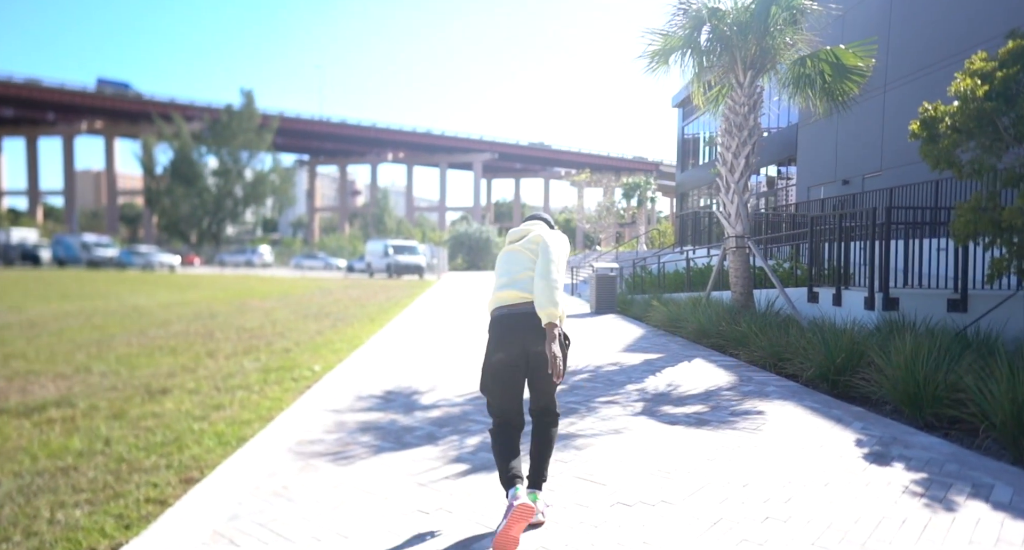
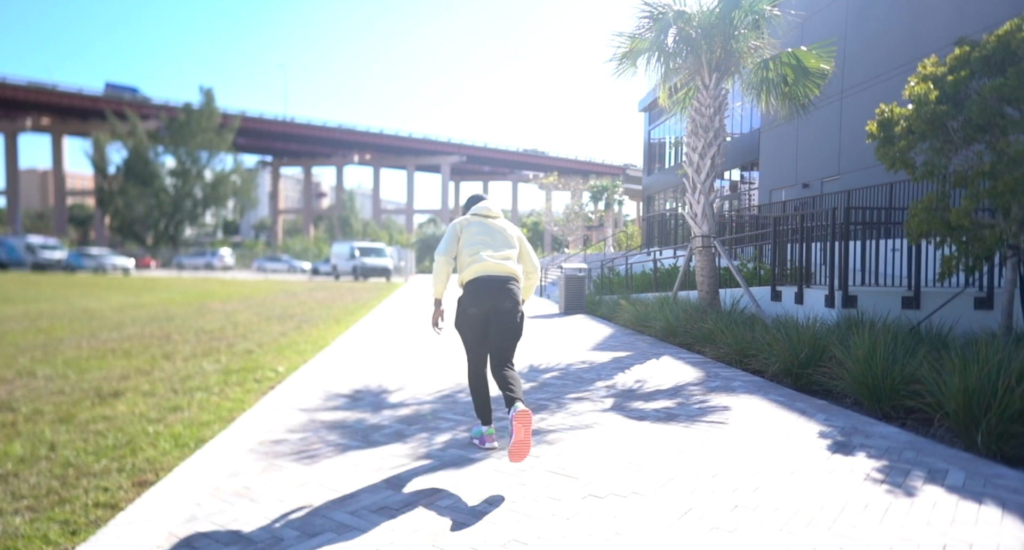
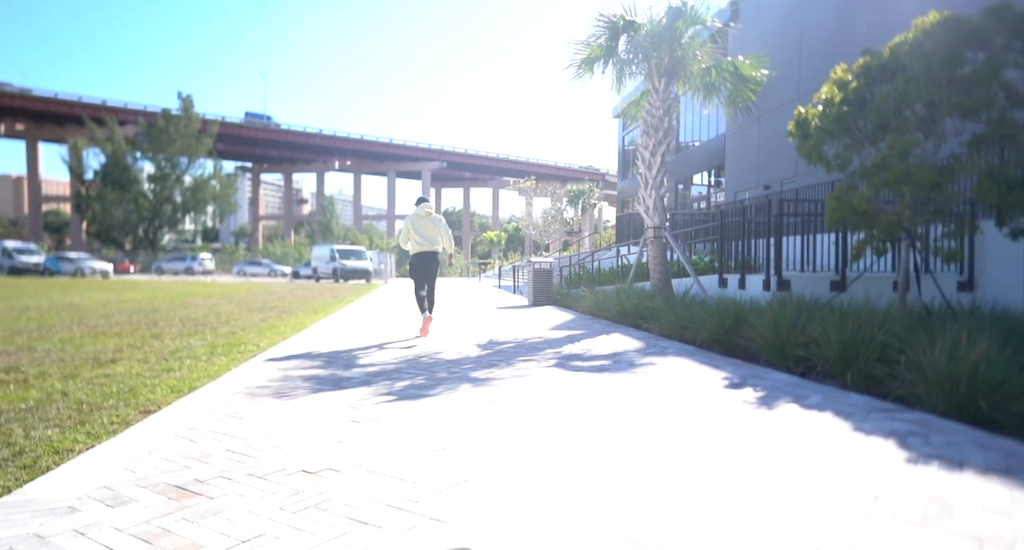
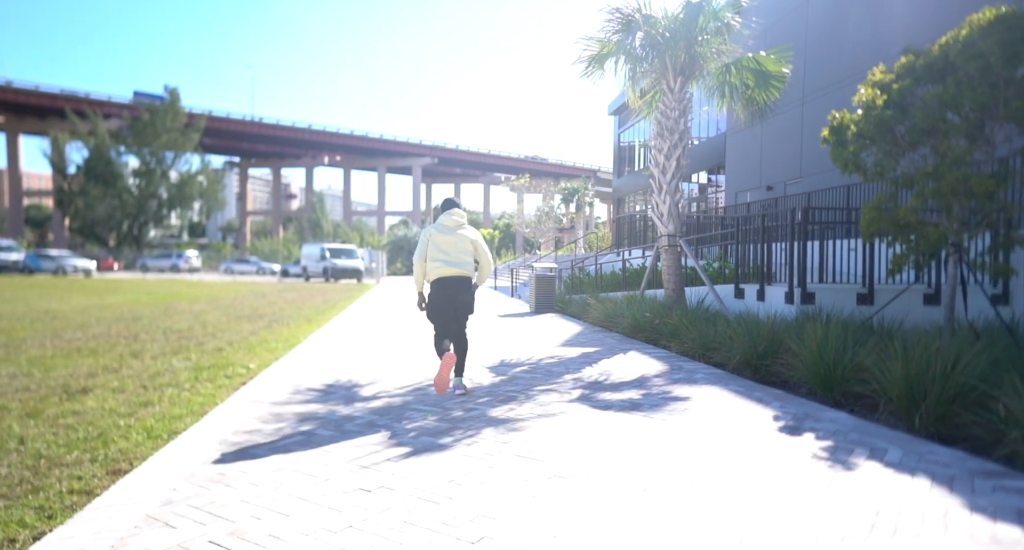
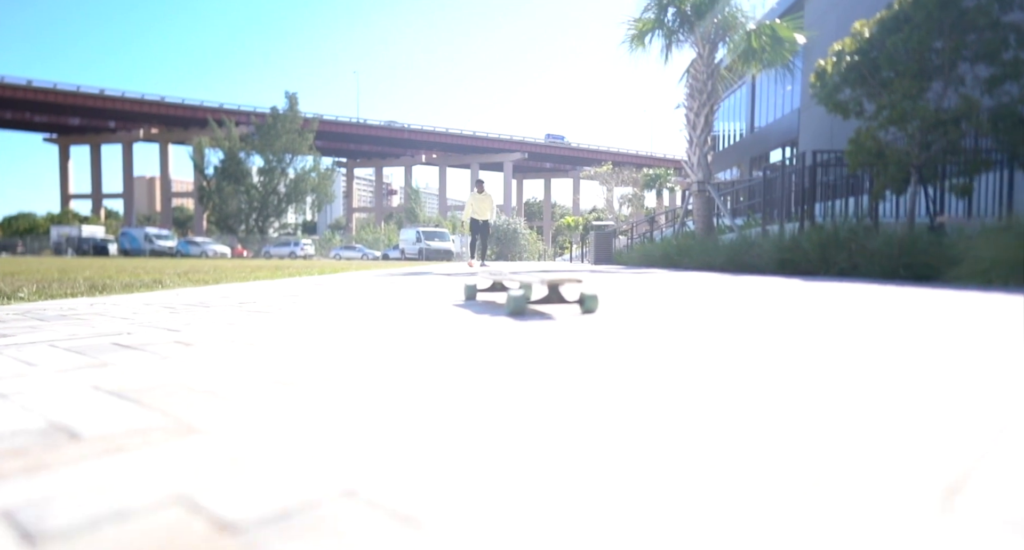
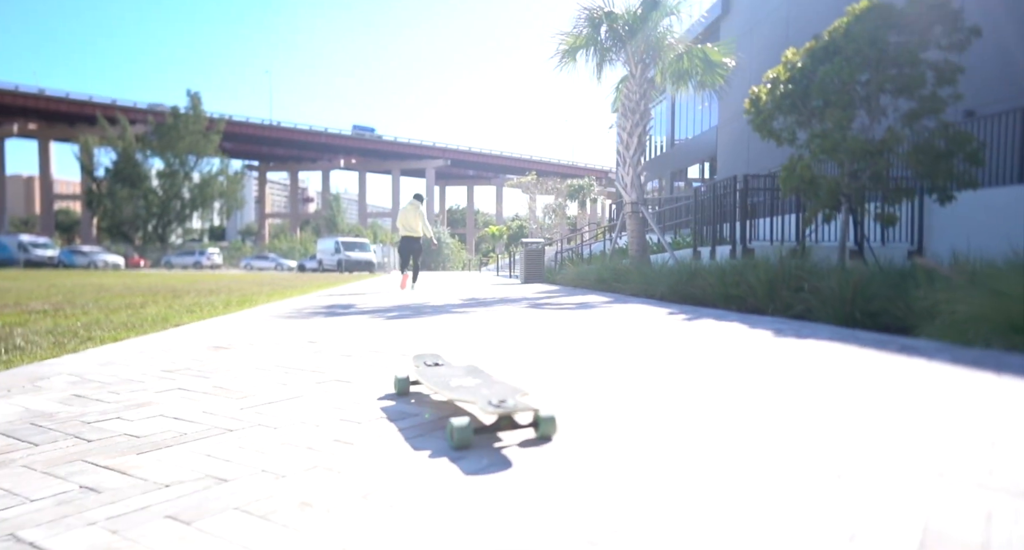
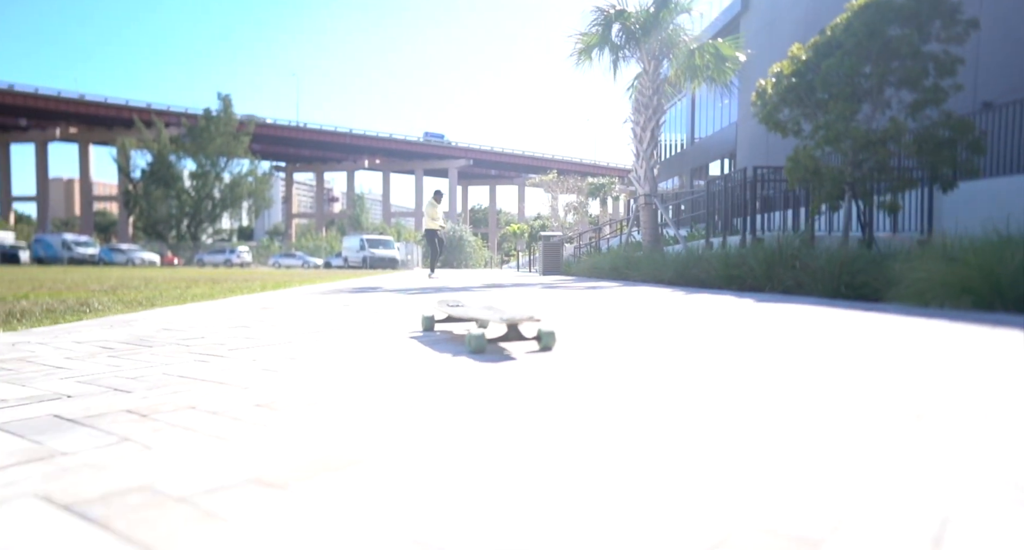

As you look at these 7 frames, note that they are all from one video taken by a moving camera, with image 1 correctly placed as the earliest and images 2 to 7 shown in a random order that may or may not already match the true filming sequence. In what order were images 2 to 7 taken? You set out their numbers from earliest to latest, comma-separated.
2, 4, 3, 6, 7, 5
